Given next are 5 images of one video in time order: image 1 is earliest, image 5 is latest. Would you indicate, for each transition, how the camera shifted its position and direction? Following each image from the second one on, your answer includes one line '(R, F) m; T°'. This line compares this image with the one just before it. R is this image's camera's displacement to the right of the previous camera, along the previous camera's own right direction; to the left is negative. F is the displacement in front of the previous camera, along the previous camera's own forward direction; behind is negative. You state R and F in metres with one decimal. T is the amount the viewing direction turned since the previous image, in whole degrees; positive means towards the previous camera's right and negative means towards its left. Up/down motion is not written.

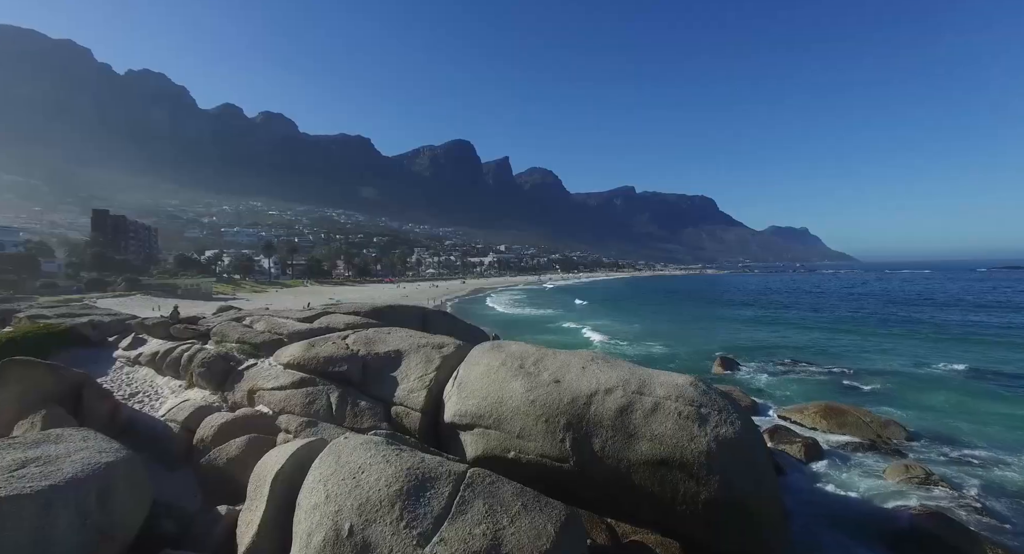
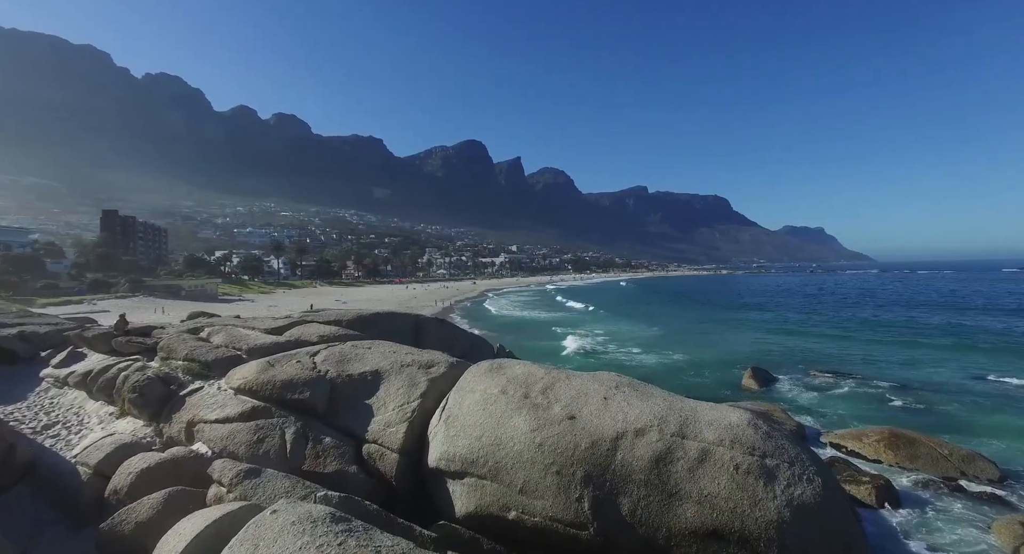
(+0.1, +2.1) m; -1°
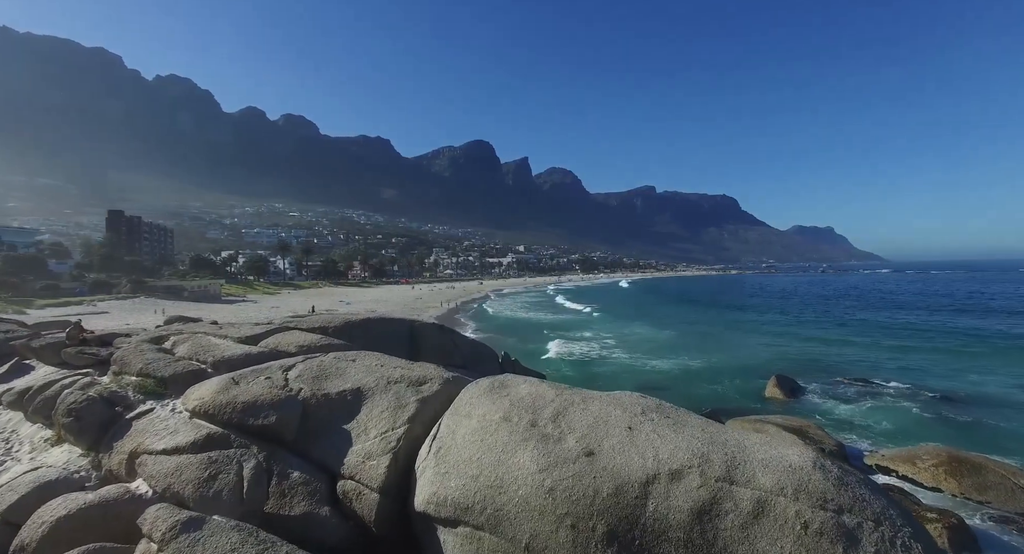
(0.0, +1.4) m; -1°
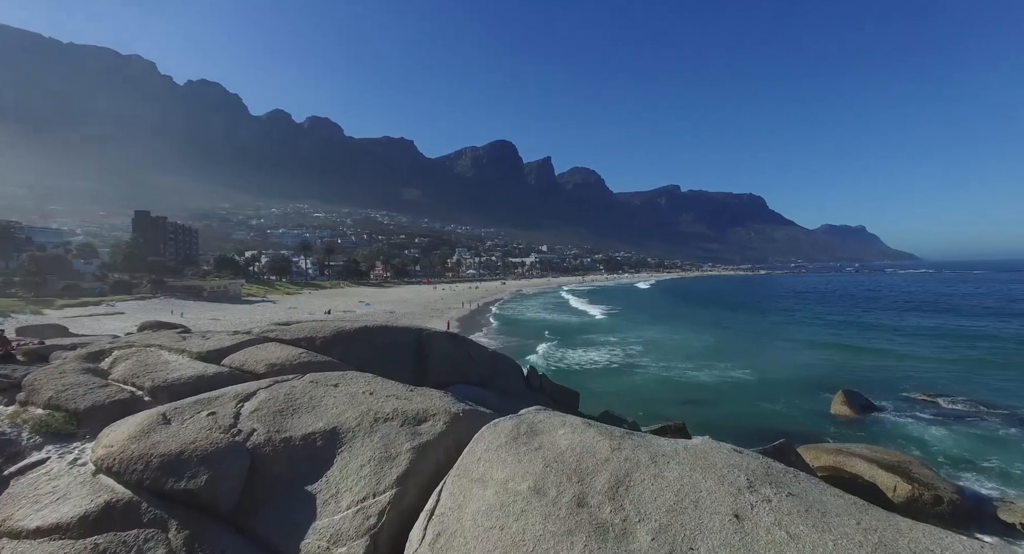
(-0.1, +2.3) m; -3°
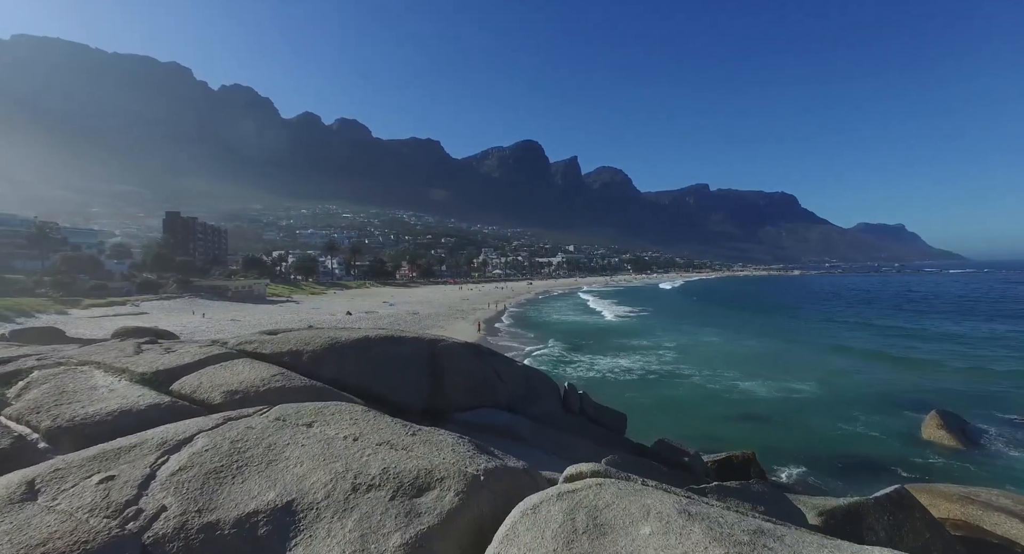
(-0.2, +2.1) m; -3°
